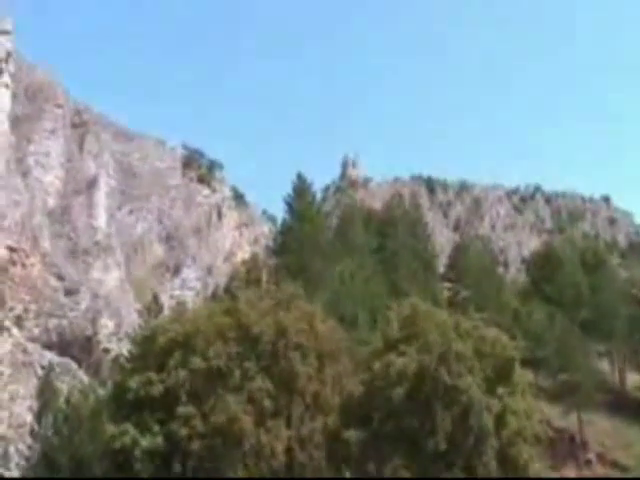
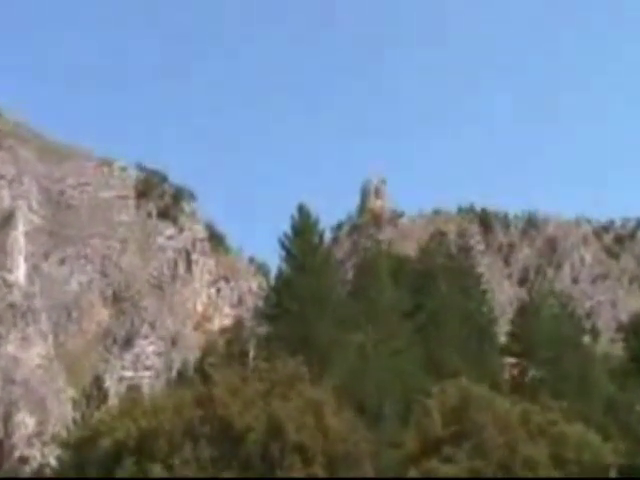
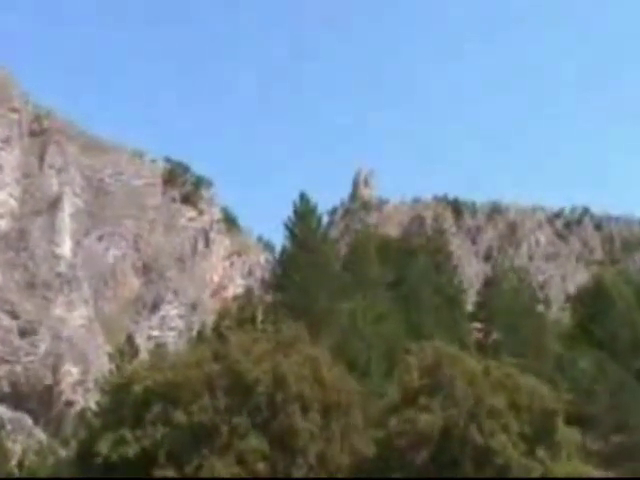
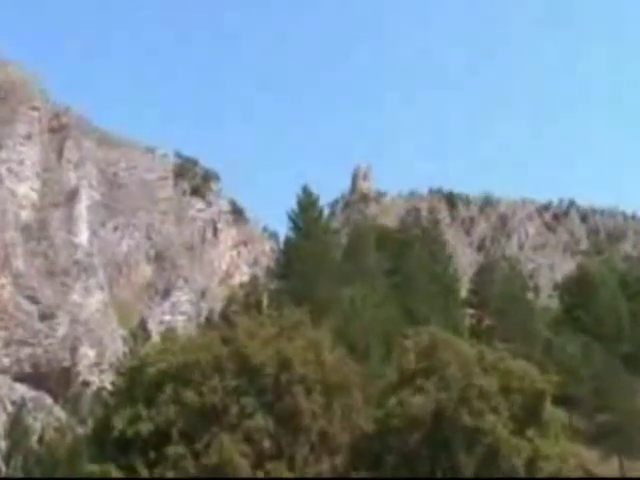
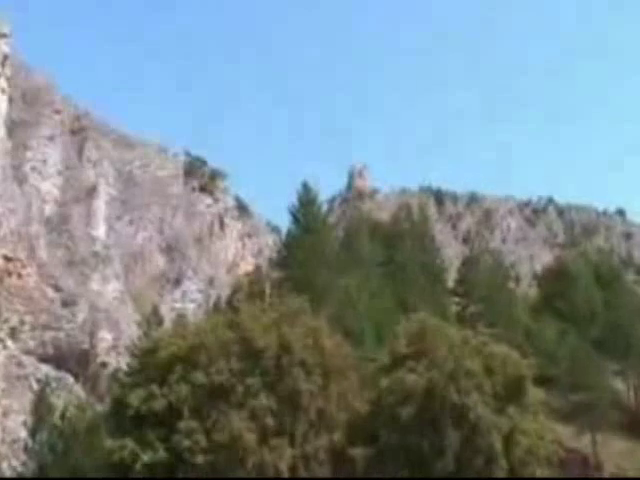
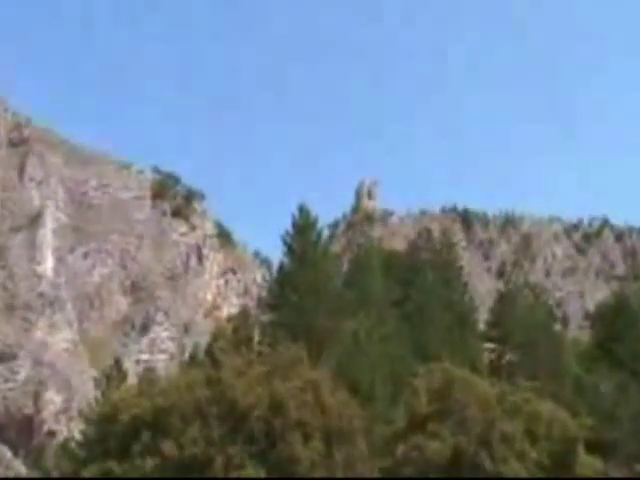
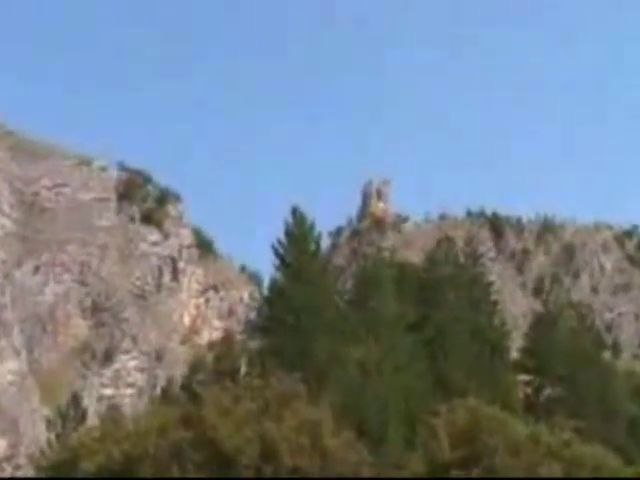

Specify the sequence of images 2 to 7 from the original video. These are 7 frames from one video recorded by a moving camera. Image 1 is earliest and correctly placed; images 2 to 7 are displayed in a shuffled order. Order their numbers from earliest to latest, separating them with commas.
5, 4, 3, 6, 2, 7
